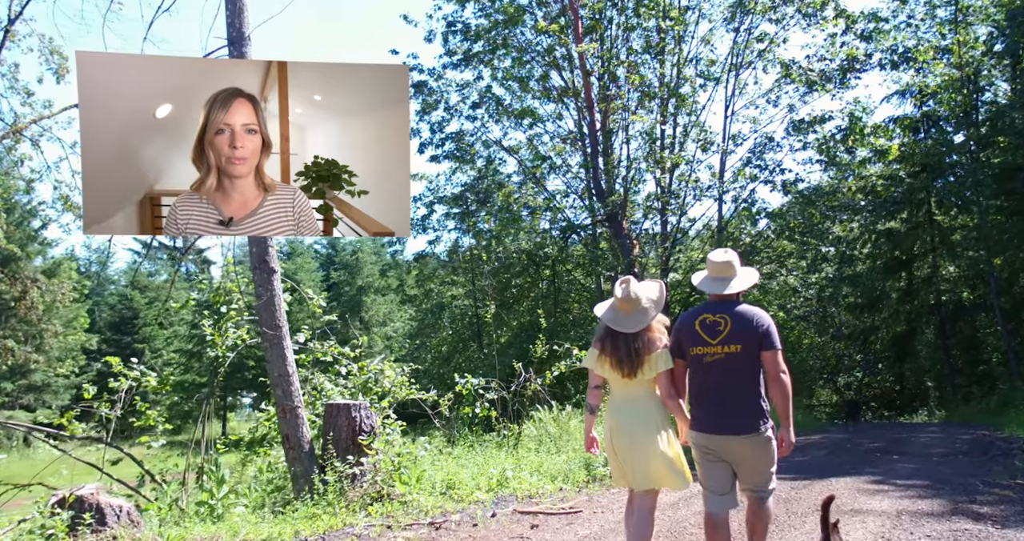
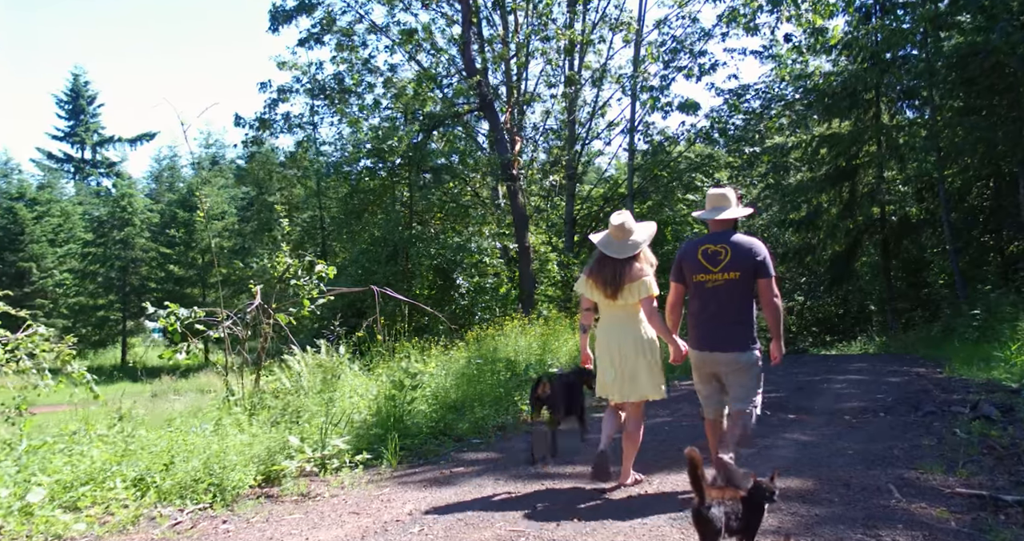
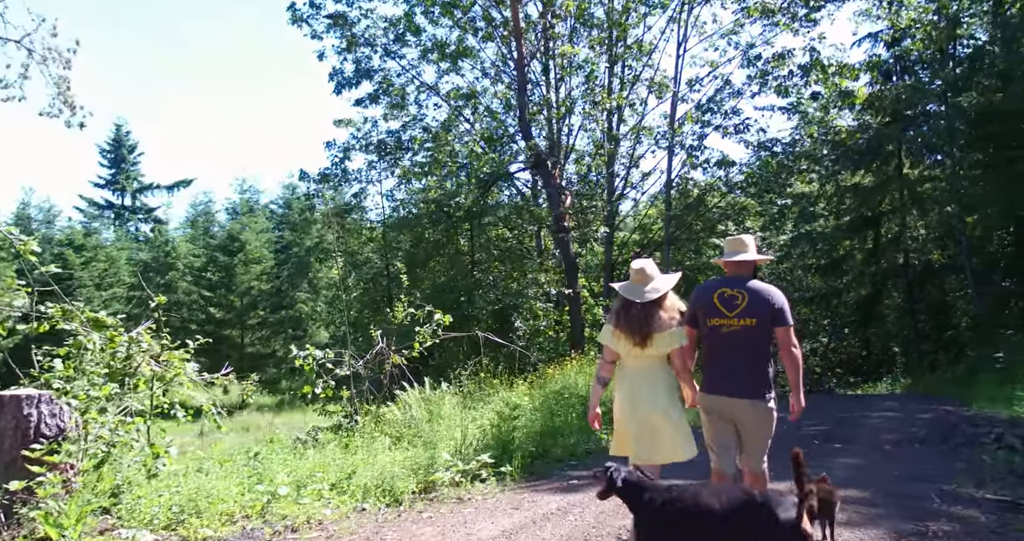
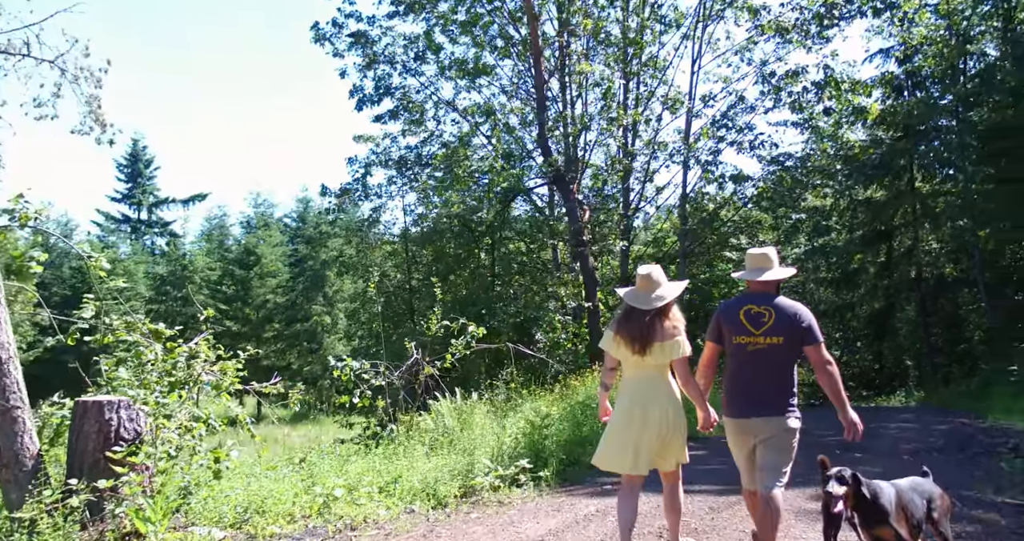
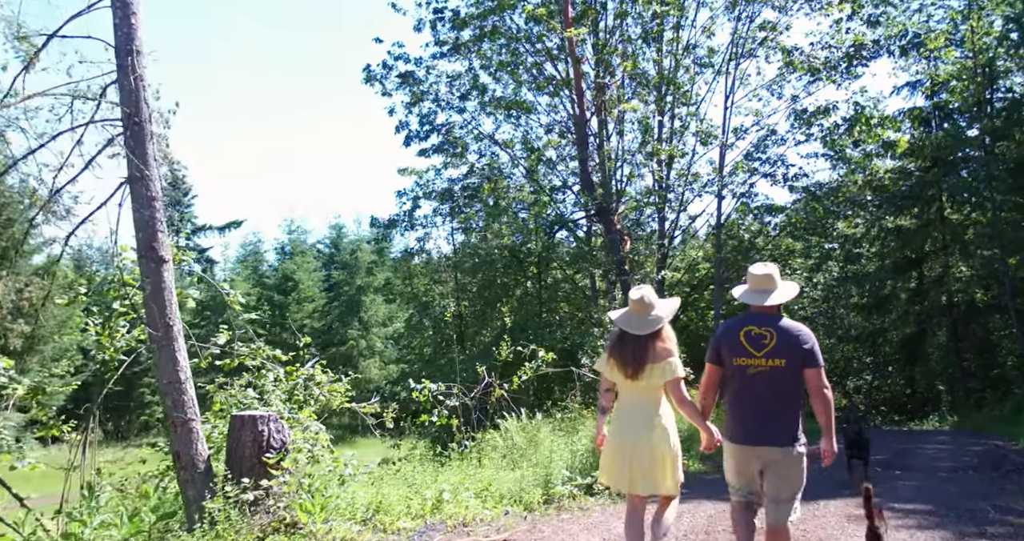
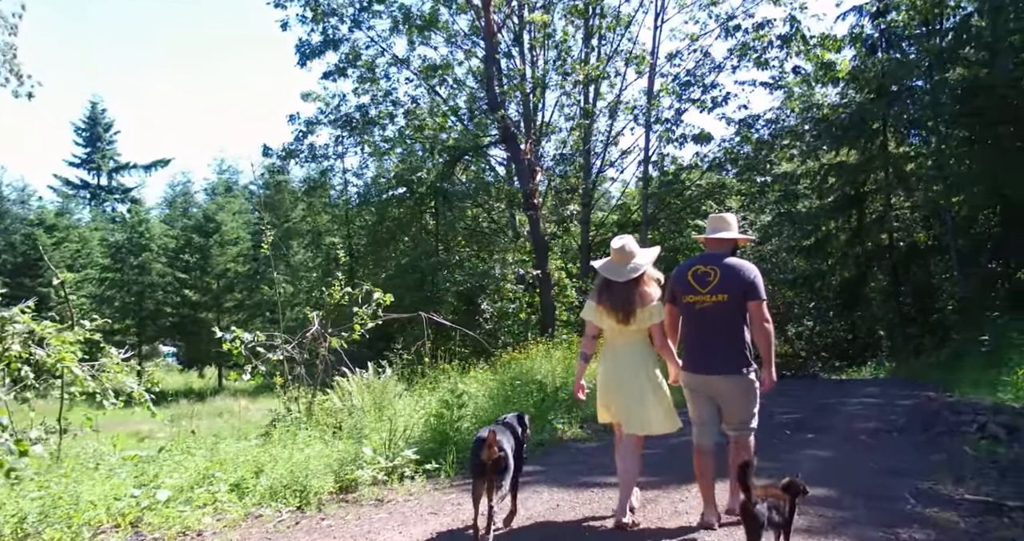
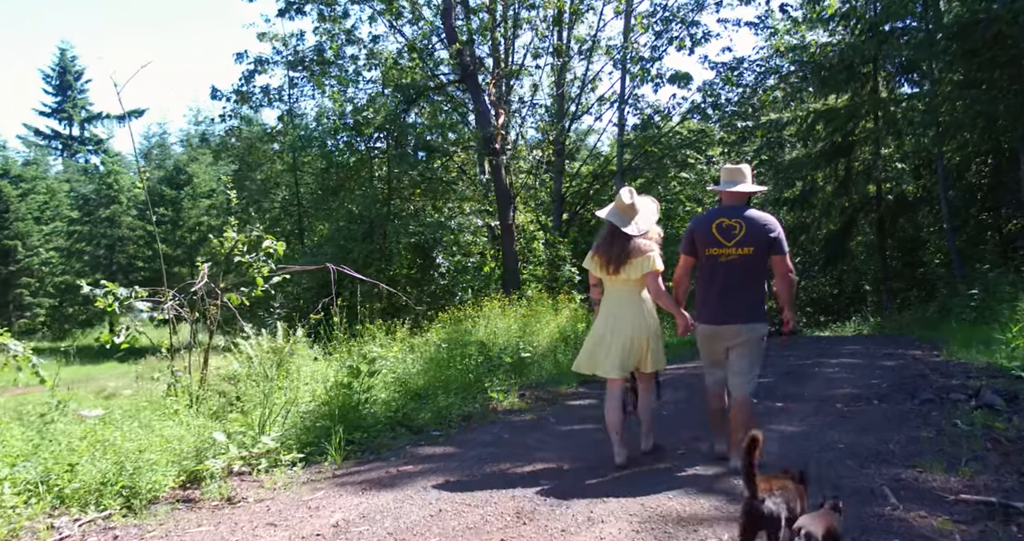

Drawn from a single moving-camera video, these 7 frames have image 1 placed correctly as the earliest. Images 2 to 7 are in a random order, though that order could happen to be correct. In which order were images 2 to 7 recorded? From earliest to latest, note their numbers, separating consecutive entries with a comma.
5, 4, 3, 6, 2, 7
